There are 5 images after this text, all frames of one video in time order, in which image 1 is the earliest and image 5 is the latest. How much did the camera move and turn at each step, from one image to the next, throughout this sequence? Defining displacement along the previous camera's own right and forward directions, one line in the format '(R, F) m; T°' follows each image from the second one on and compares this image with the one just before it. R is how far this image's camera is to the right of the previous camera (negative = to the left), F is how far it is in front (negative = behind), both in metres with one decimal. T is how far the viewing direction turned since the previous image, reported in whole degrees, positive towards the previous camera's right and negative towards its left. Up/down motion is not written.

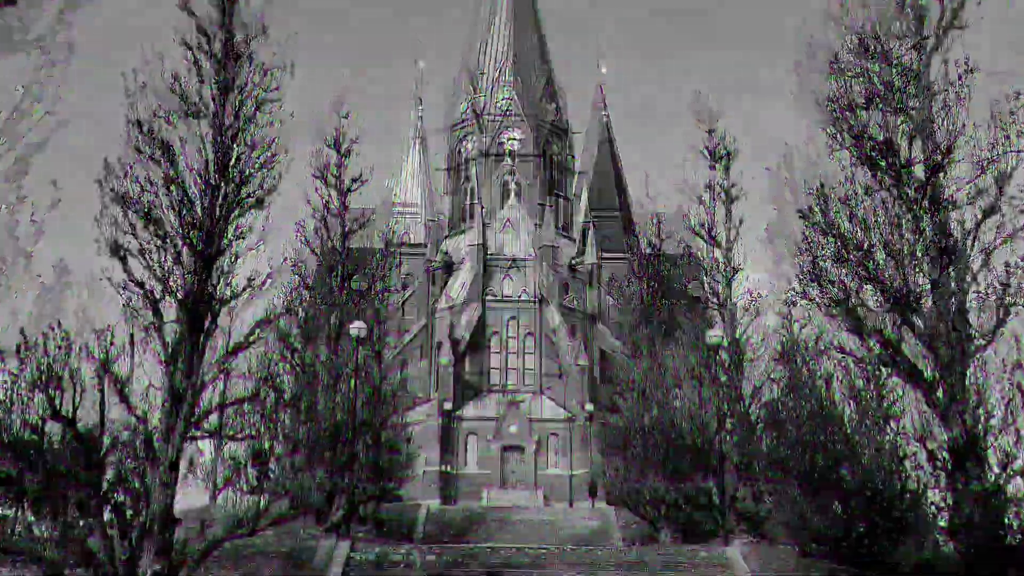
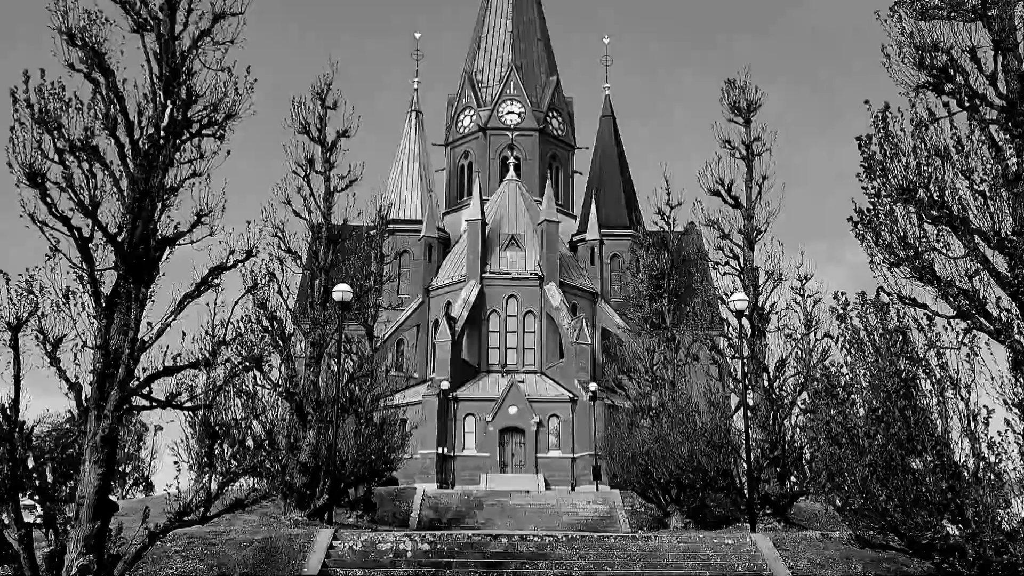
(-0.1, +2.7) m; 0°
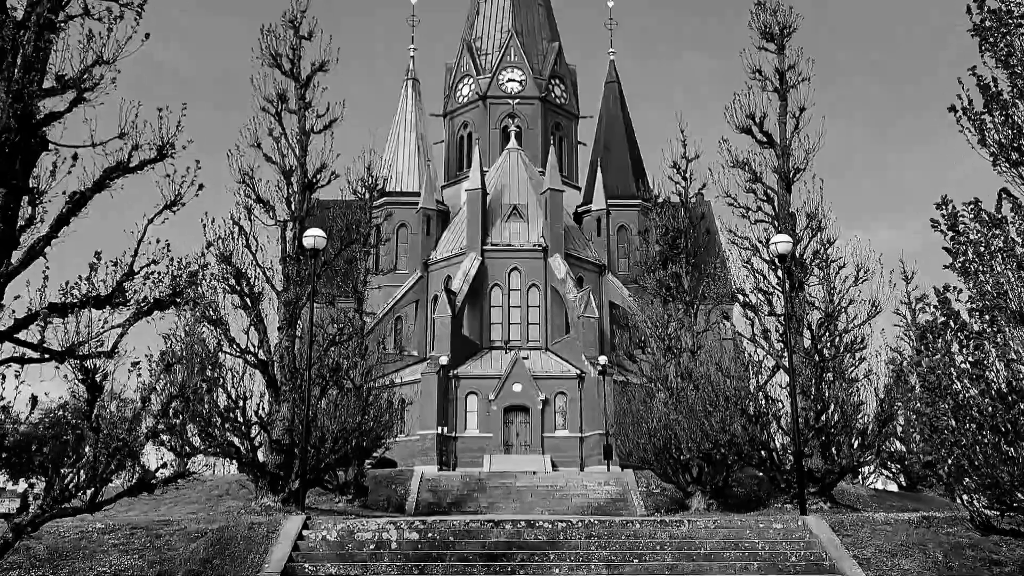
(0.0, +3.5) m; 0°
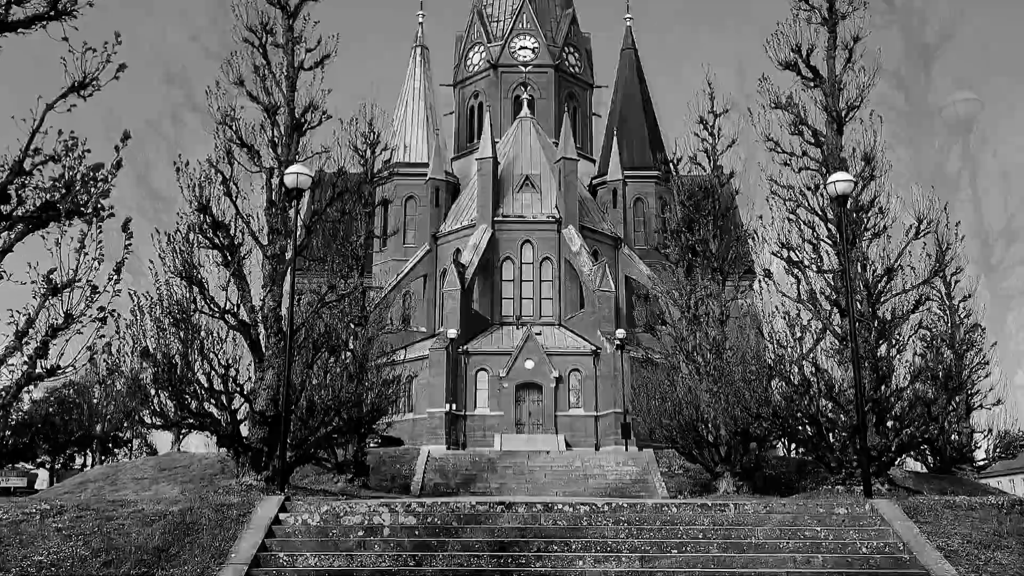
(-0.1, +2.7) m; -1°
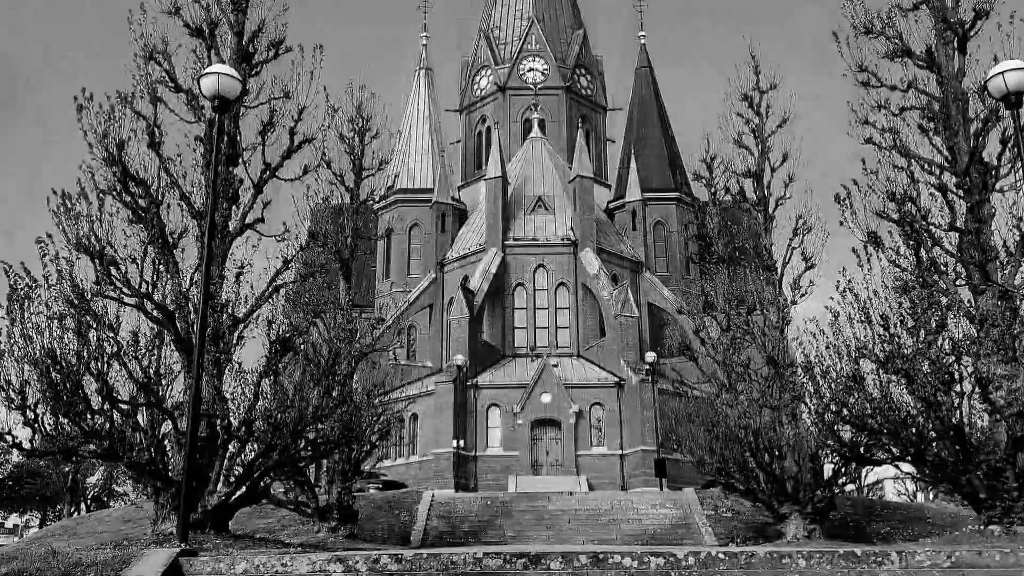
(-0.1, +5.4) m; -1°
